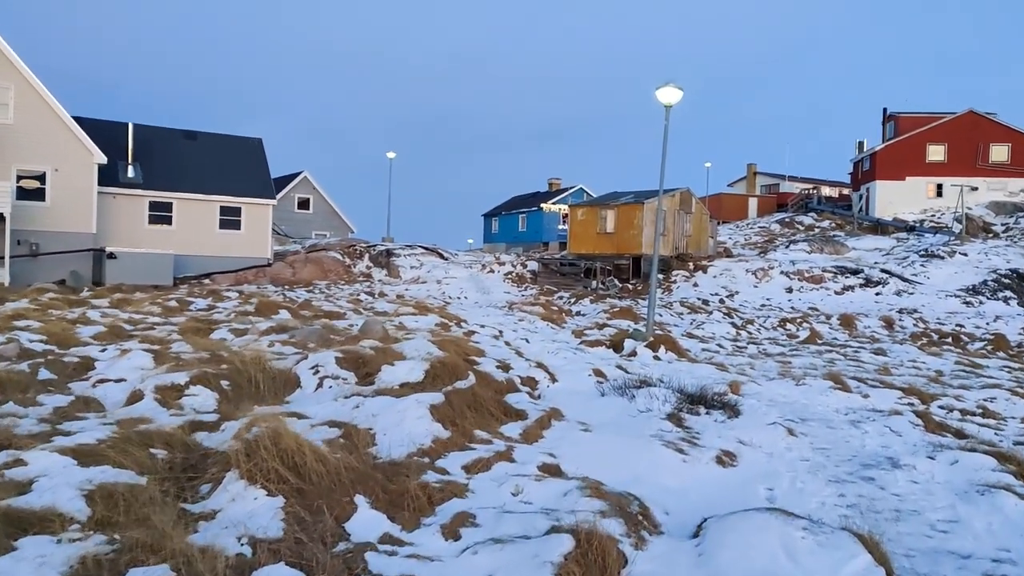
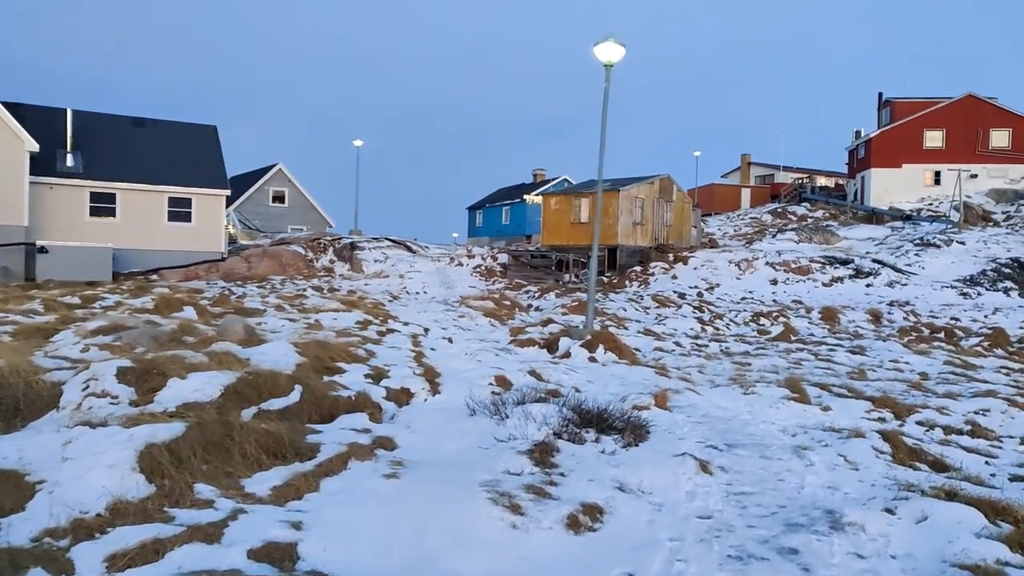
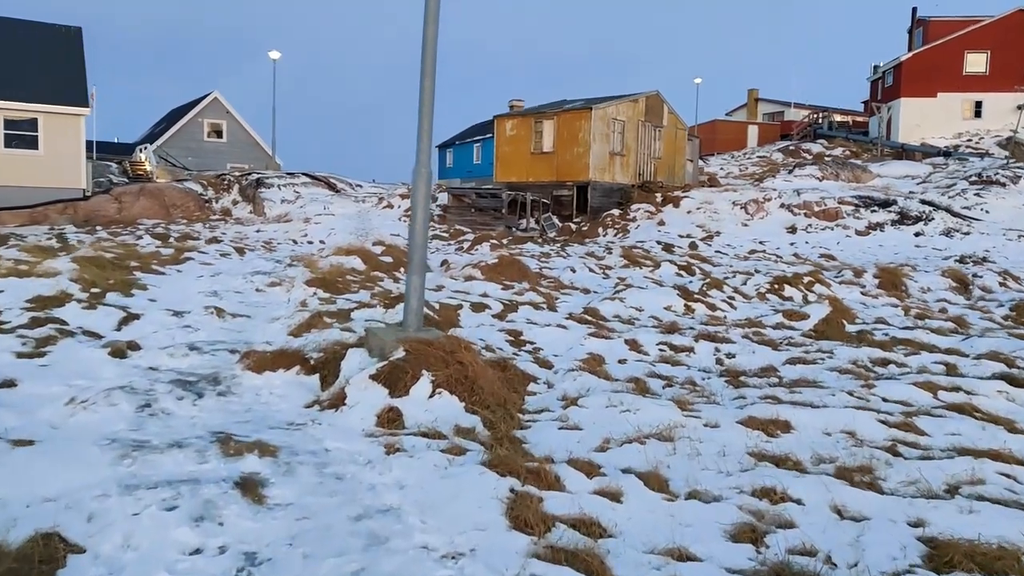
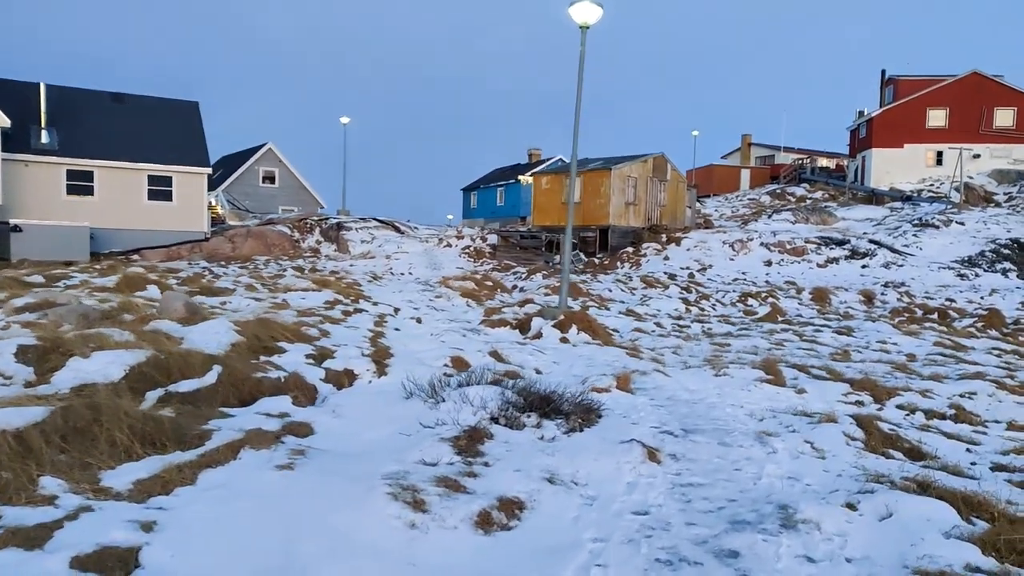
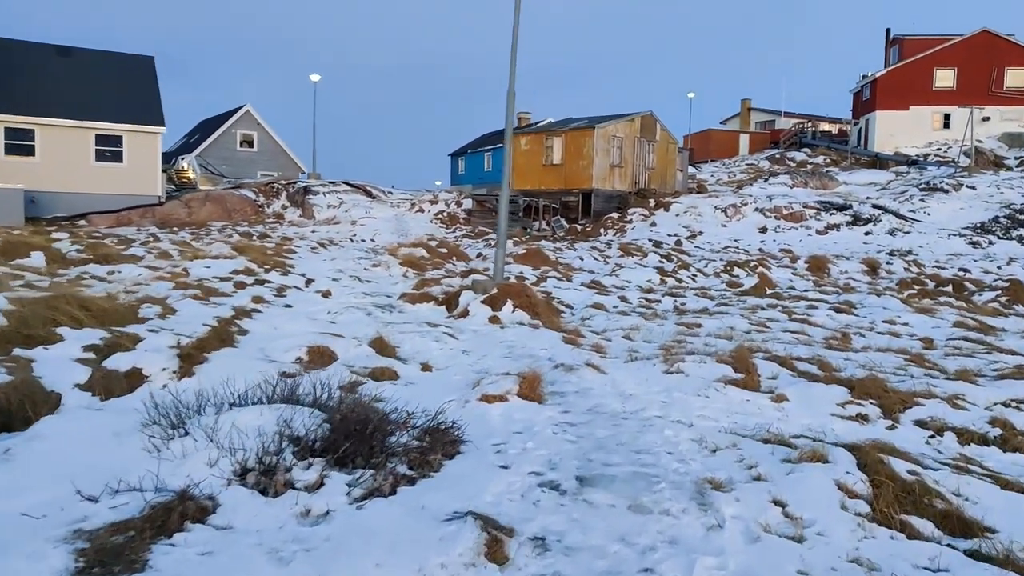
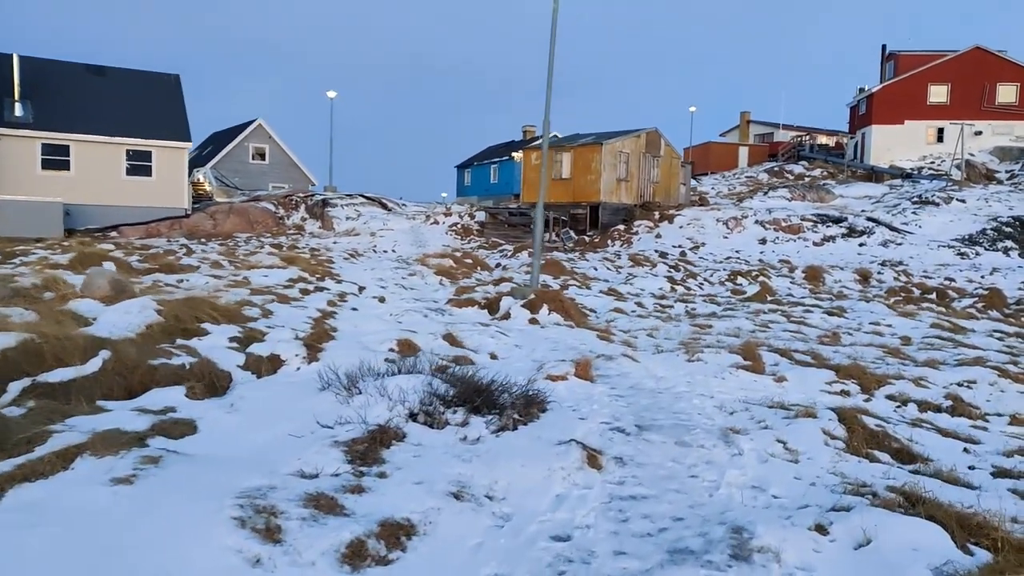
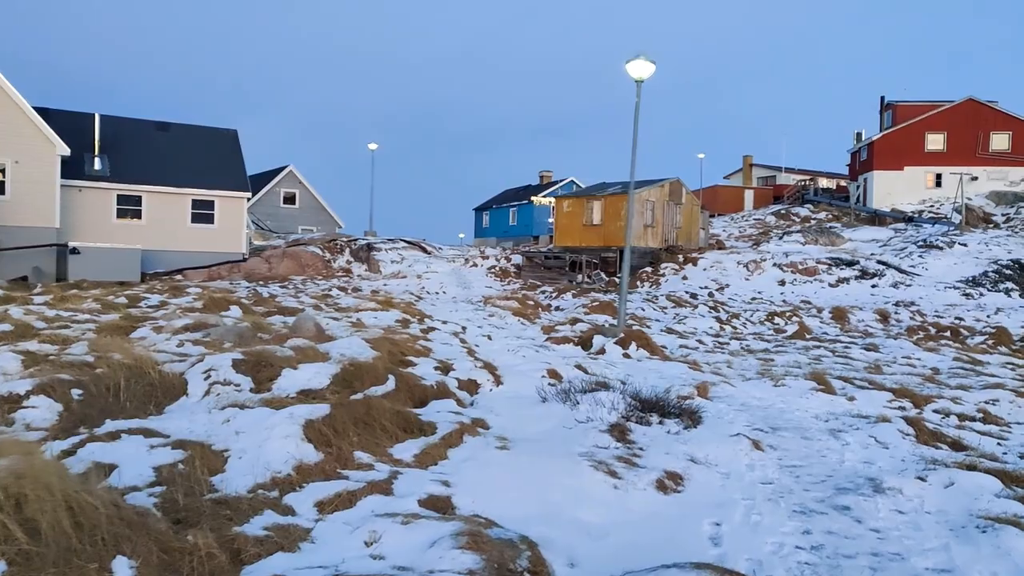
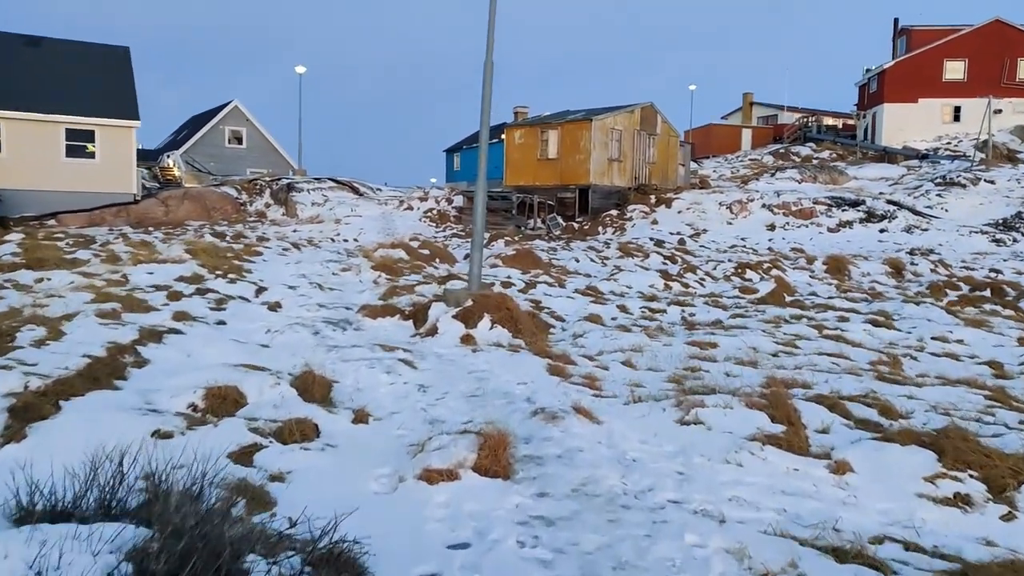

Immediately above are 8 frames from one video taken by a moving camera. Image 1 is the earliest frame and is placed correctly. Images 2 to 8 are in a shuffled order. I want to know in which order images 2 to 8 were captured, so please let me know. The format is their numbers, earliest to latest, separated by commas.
7, 2, 4, 6, 5, 8, 3
